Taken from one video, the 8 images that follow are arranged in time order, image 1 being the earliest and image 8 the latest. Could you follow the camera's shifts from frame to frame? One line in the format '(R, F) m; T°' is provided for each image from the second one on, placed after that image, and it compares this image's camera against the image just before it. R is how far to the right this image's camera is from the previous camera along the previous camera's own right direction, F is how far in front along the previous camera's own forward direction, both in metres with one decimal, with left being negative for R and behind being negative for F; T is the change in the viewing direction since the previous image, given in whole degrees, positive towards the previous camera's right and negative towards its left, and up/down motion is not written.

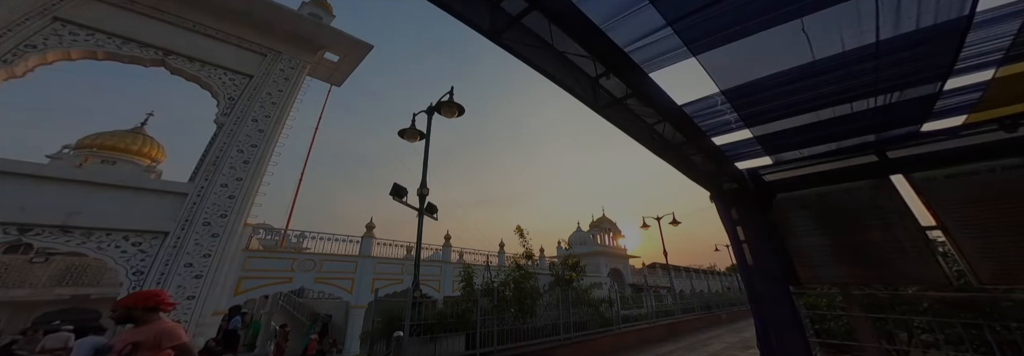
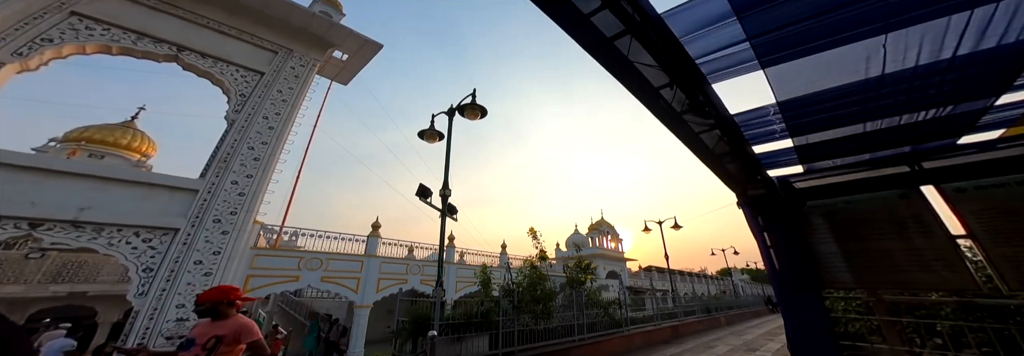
(-0.3, 0.0) m; +1°
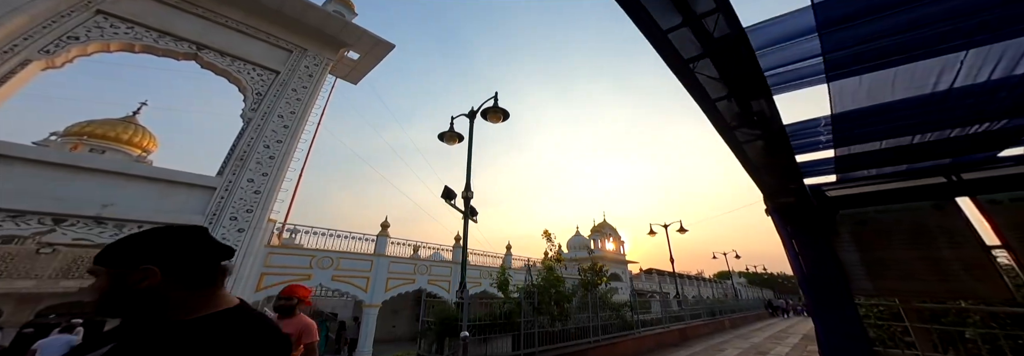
(-0.2, 0.0) m; 0°
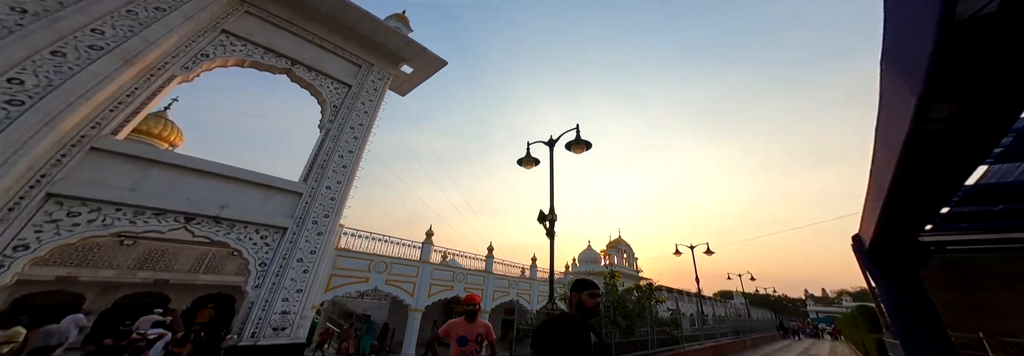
(-1.0, -0.4) m; 0°
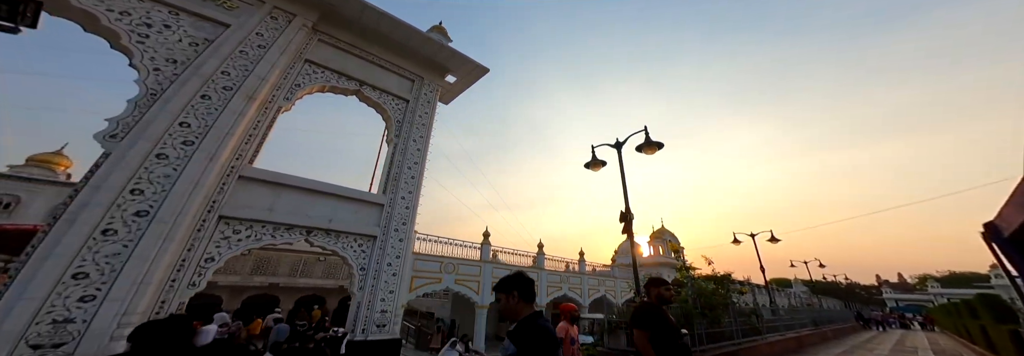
(-0.5, -0.2) m; -6°
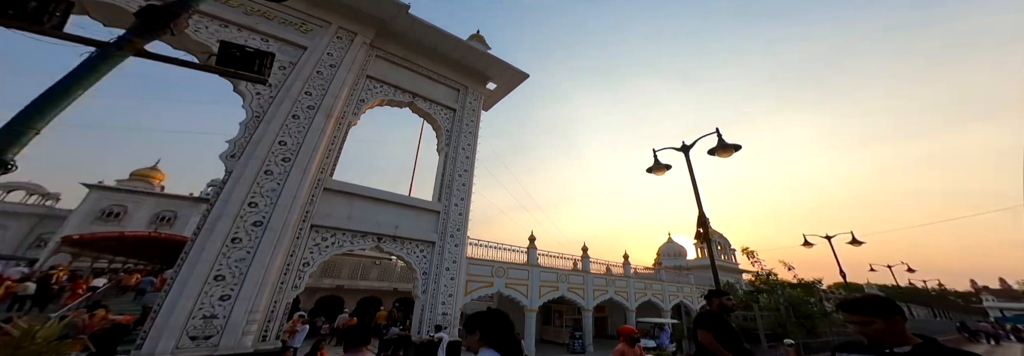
(-0.3, -0.1) m; -6°
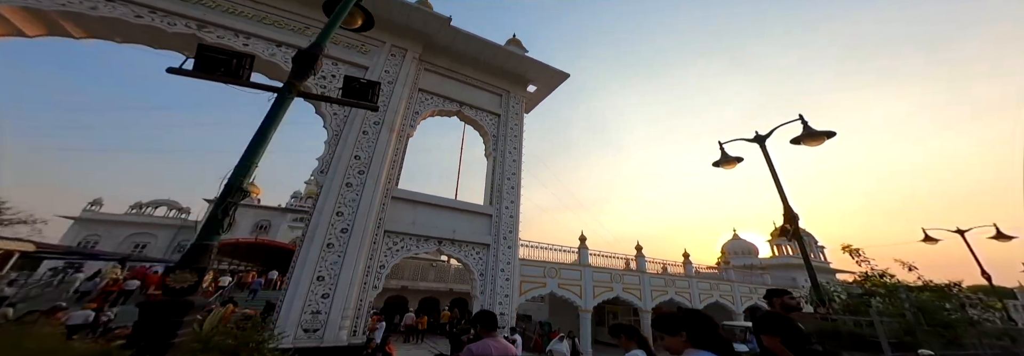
(-0.1, -0.1) m; -8°
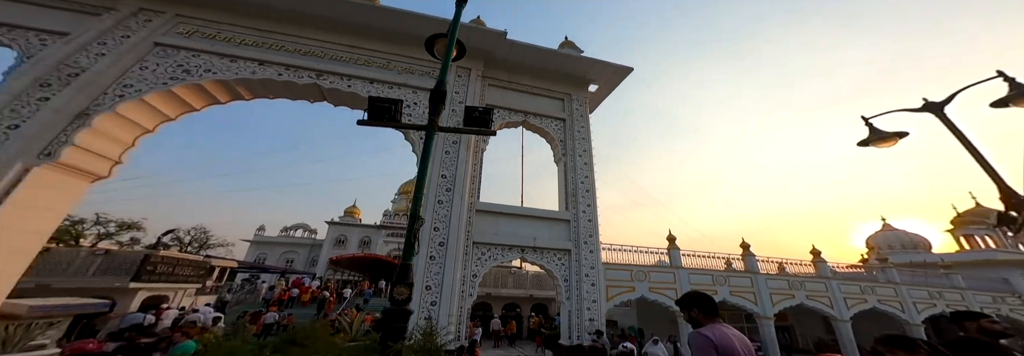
(-0.2, 0.0) m; -12°
